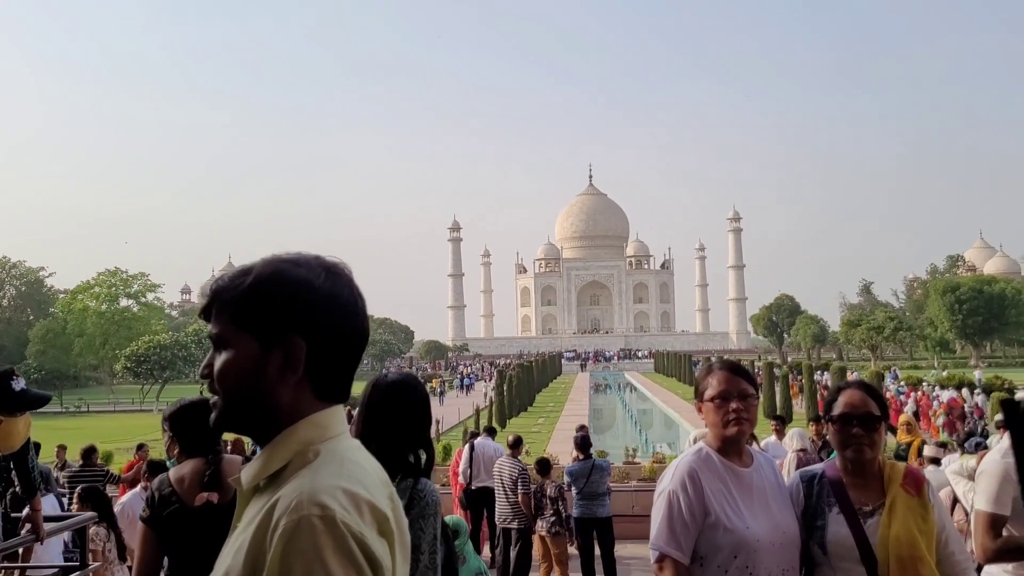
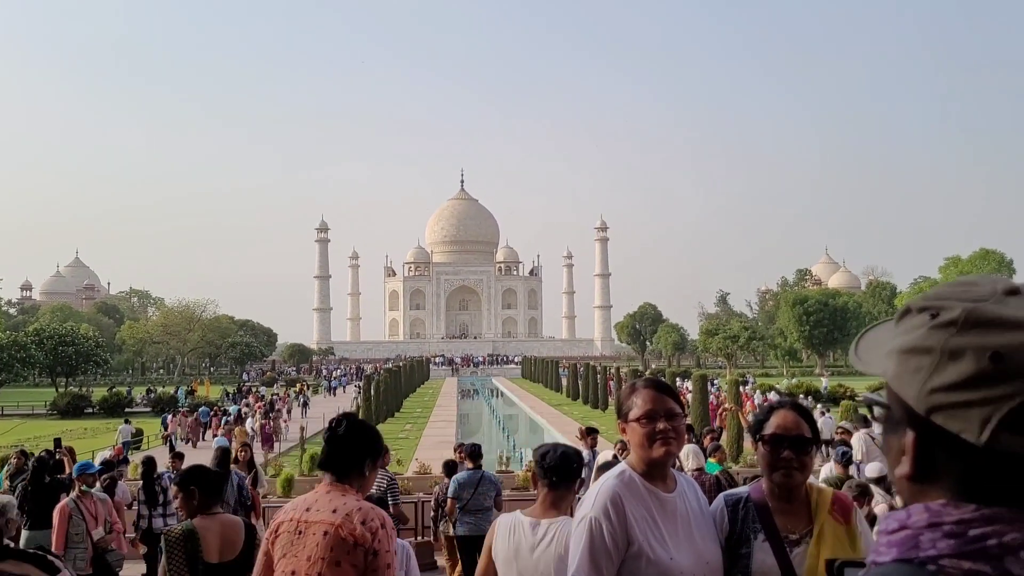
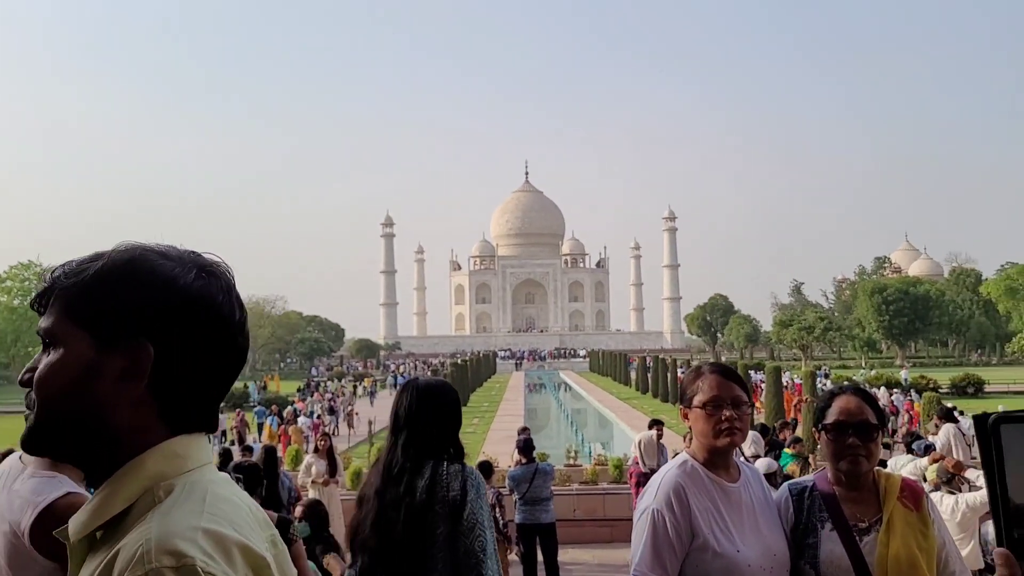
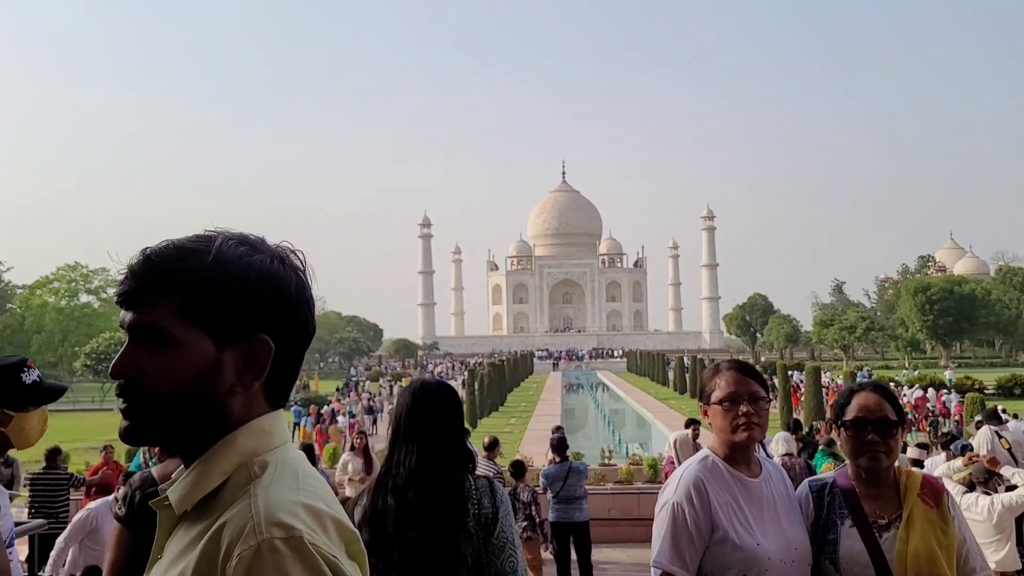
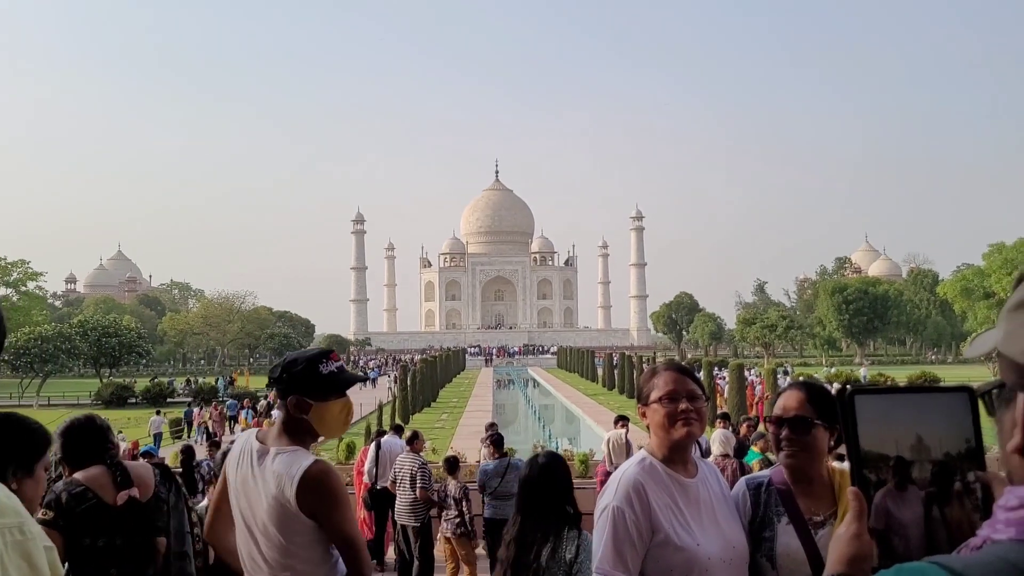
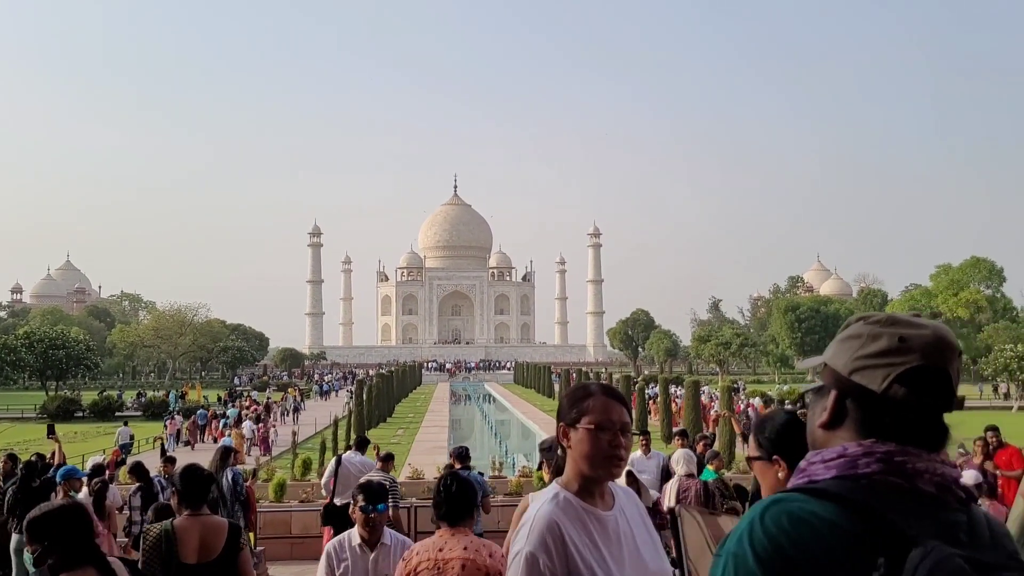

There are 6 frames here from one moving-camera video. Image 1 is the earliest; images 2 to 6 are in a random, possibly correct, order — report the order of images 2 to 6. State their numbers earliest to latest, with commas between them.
4, 3, 5, 2, 6
